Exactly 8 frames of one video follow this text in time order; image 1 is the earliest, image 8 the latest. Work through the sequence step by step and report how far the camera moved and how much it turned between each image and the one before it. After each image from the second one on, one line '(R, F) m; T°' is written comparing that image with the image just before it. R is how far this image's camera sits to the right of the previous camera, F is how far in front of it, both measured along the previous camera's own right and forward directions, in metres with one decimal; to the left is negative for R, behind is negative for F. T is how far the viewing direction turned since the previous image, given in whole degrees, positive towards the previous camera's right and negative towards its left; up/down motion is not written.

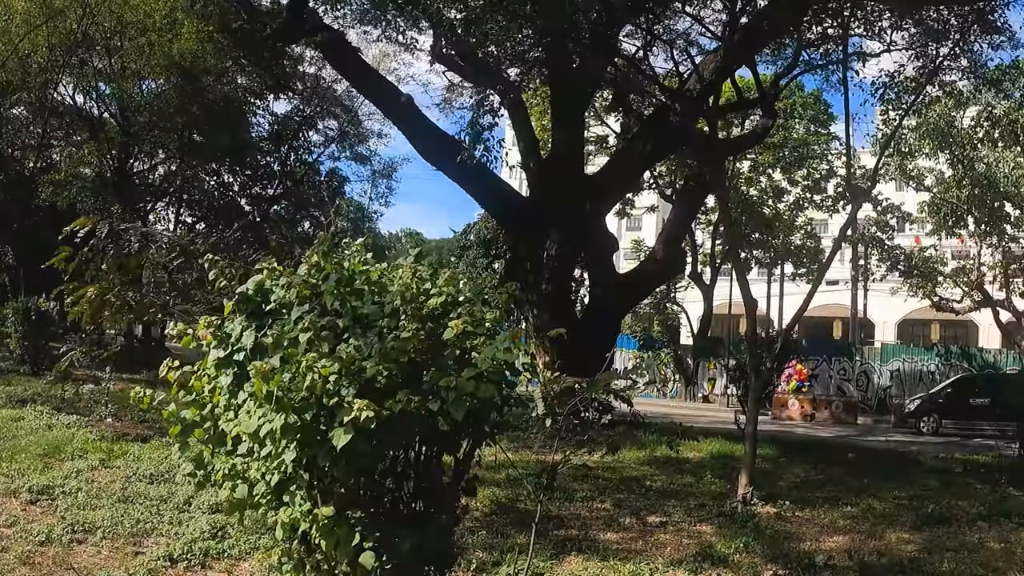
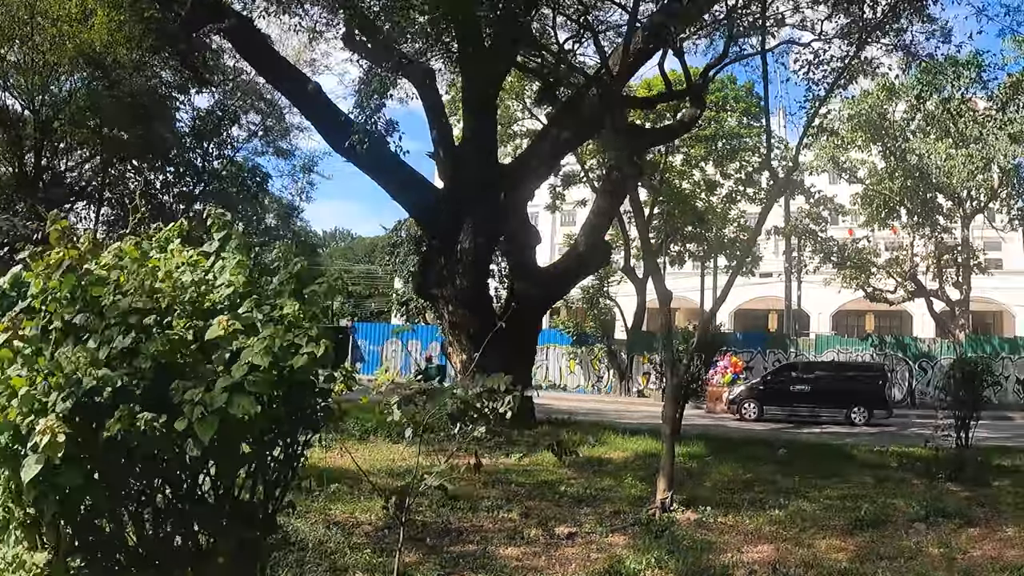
(+0.2, +0.6) m; +2°
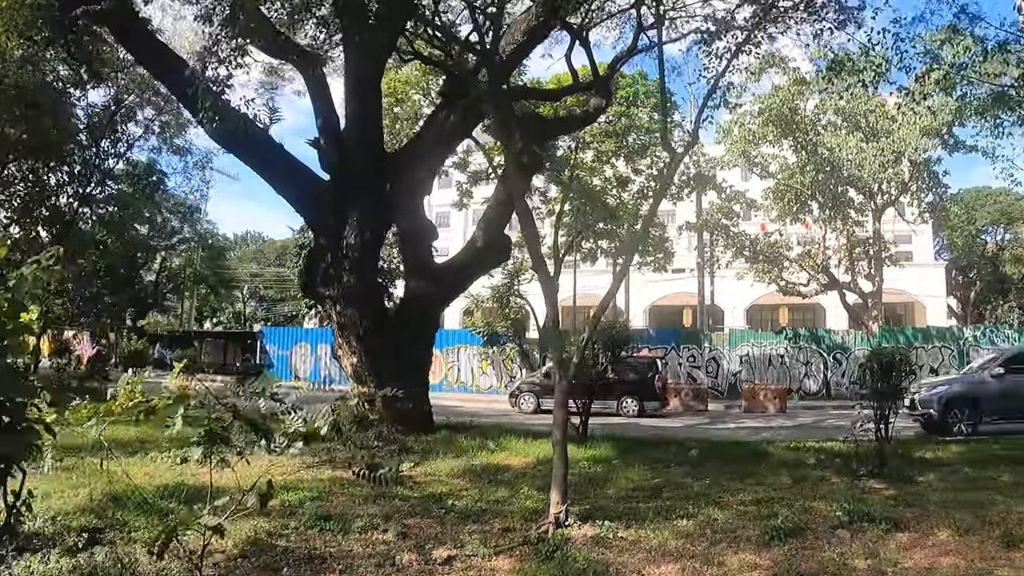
(+0.2, +0.7) m; +3°
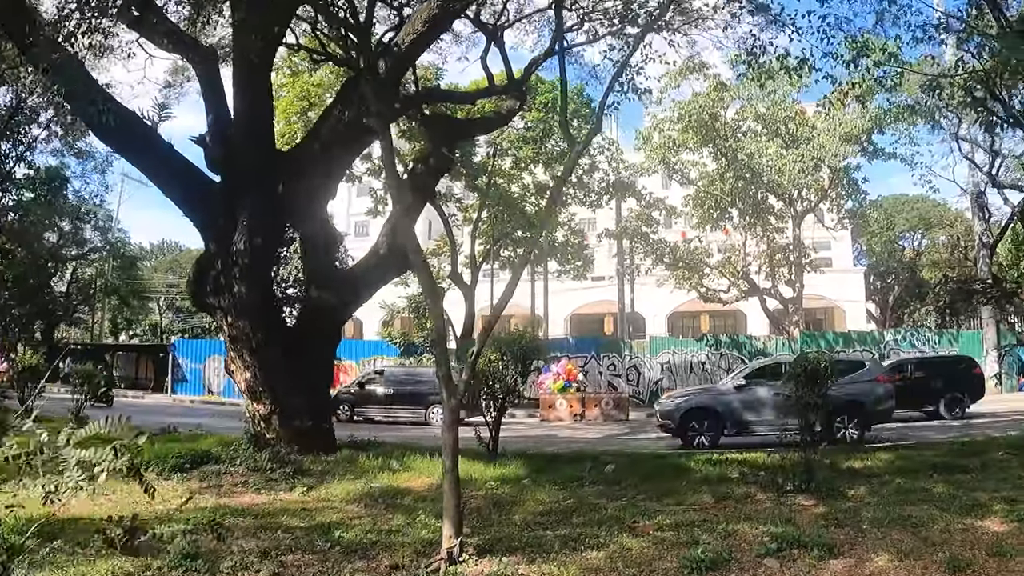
(+0.1, +0.6) m; +3°
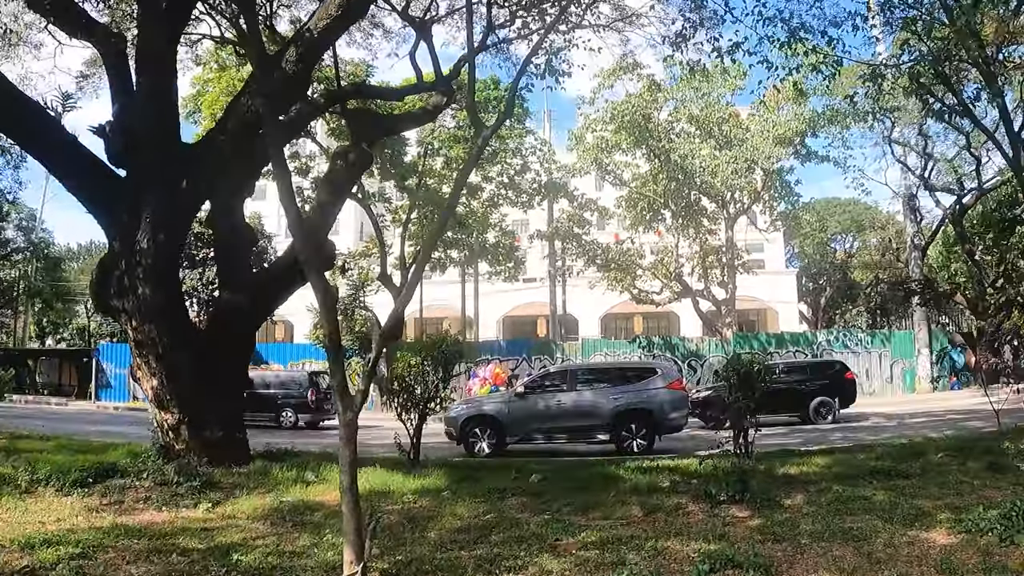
(+0.1, +0.4) m; +3°
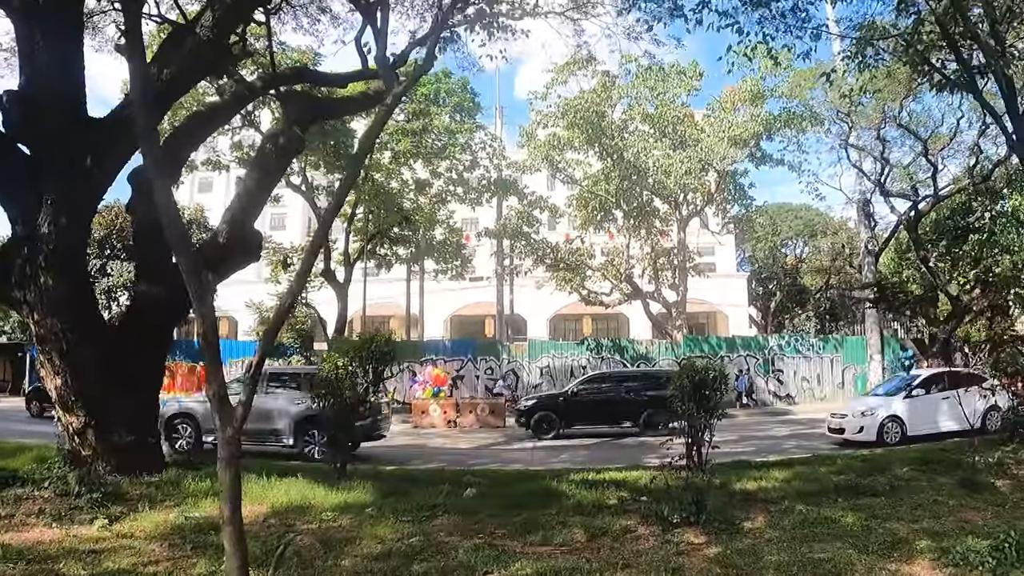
(+0.1, +0.7) m; +2°
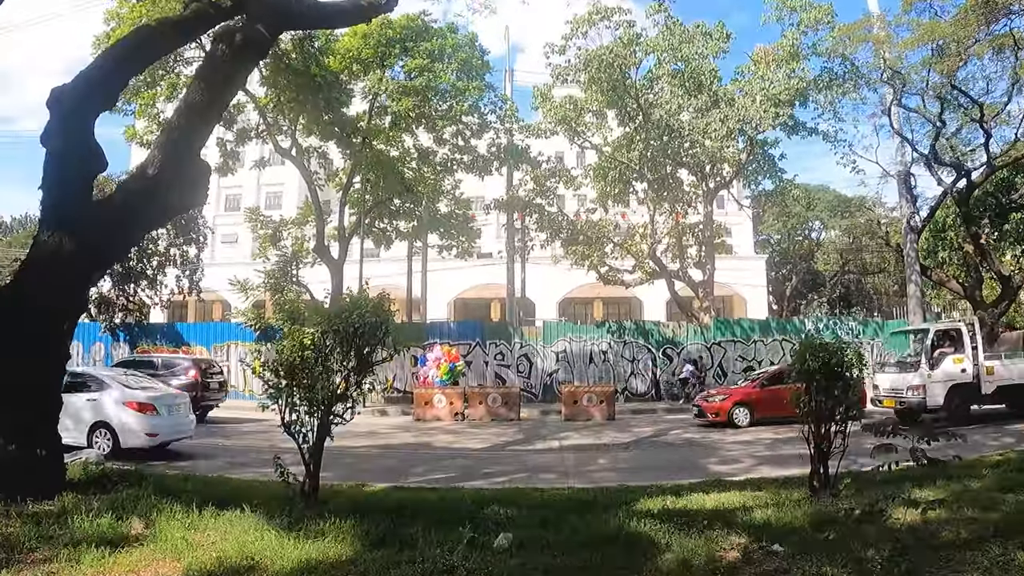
(-0.2, +2.5) m; 0°
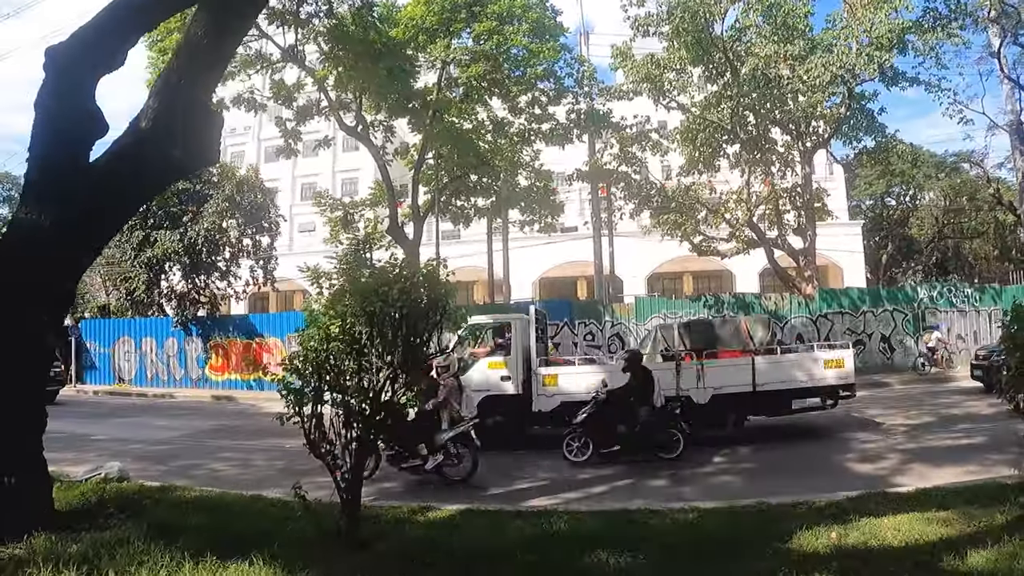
(0.0, +1.5) m; -3°
